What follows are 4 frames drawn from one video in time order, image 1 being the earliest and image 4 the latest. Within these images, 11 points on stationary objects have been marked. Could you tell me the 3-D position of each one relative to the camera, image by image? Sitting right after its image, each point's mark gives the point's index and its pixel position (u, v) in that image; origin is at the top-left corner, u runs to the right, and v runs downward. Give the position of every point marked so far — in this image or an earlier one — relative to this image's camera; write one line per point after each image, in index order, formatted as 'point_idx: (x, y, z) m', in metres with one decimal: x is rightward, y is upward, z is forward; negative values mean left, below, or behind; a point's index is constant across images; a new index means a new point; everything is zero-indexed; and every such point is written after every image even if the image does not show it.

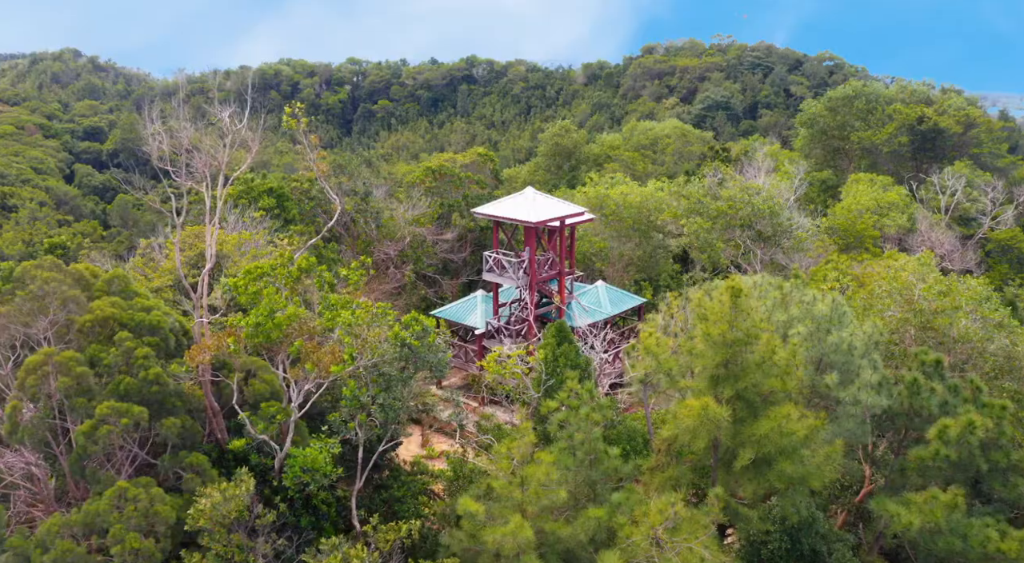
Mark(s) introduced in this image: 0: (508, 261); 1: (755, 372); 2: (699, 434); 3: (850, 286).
0: (-0.1, +0.5, +19.8) m
1: (+3.7, -1.4, +12.1) m
2: (+2.7, -2.3, +11.9) m
3: (+7.7, -0.1, +18.4) m
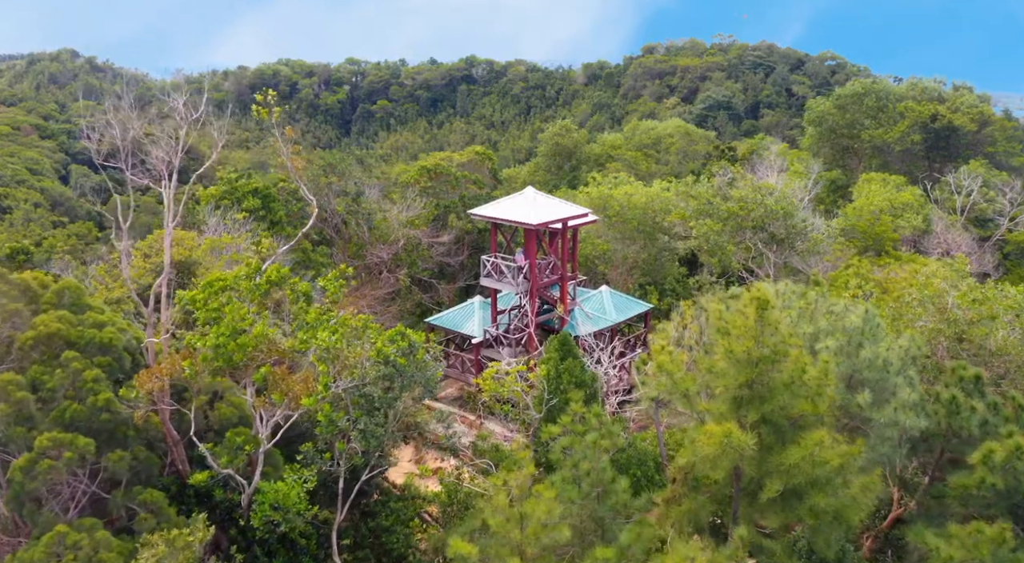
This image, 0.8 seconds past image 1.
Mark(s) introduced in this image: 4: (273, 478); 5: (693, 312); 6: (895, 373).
0: (-0.1, +0.4, +18.5) m
1: (+3.6, -1.5, +10.8) m
2: (+2.7, -2.4, +10.6) m
3: (+7.7, -0.3, +17.1) m
4: (-3.1, -2.6, +10.5) m
5: (+3.1, -0.5, +14.0) m
6: (+5.8, -1.4, +12.3) m
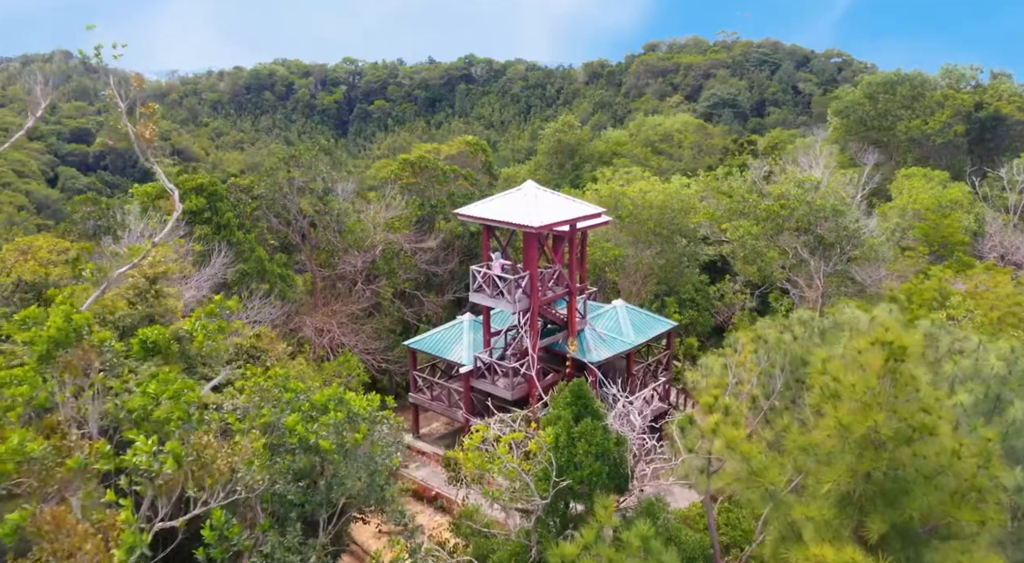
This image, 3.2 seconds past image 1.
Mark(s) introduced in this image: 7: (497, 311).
0: (-0.2, +0.1, +14.7) m
1: (+3.6, -1.8, +7.0) m
2: (+2.7, -2.7, +6.8) m
3: (+7.6, -0.5, +13.3) m
4: (-3.2, -2.9, +6.7) m
5: (+3.1, -0.8, +10.2) m
6: (+5.7, -1.7, +8.4) m
7: (-0.3, -0.6, +17.2) m
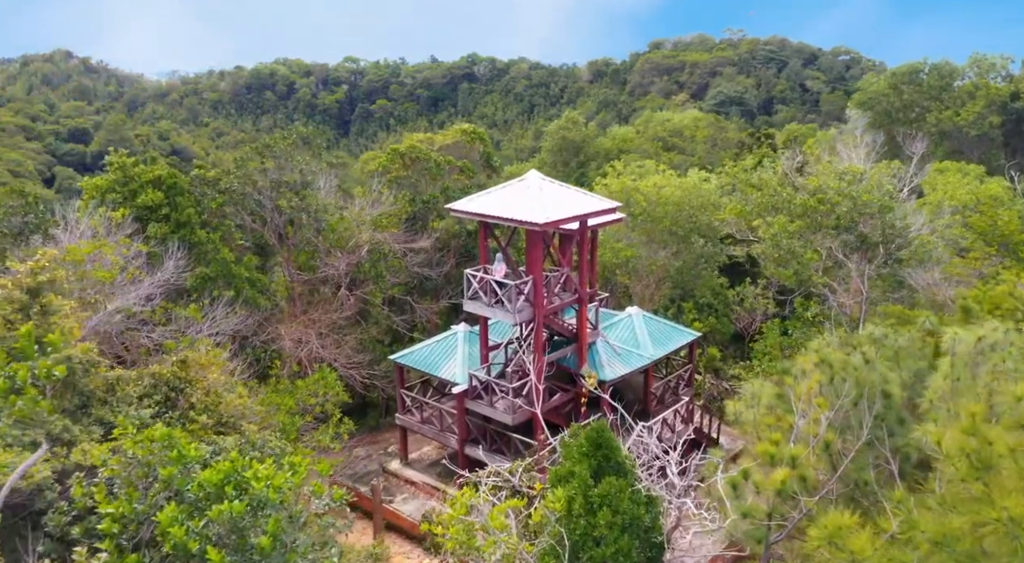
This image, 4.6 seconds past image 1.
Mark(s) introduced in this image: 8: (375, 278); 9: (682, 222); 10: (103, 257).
0: (-0.2, 0.0, +12.4) m
1: (+3.5, -1.9, +4.7) m
2: (+2.6, -2.8, +4.4) m
3: (+7.6, -0.6, +11.0) m
4: (-3.2, -3.0, +4.4) m
5: (+3.1, -0.9, +7.9) m
6: (+5.7, -1.8, +6.1) m
7: (-0.3, -0.7, +14.9) m
8: (-3.1, +0.1, +17.9) m
9: (+4.0, +1.4, +18.3) m
10: (-6.2, +0.4, +12.4) m
